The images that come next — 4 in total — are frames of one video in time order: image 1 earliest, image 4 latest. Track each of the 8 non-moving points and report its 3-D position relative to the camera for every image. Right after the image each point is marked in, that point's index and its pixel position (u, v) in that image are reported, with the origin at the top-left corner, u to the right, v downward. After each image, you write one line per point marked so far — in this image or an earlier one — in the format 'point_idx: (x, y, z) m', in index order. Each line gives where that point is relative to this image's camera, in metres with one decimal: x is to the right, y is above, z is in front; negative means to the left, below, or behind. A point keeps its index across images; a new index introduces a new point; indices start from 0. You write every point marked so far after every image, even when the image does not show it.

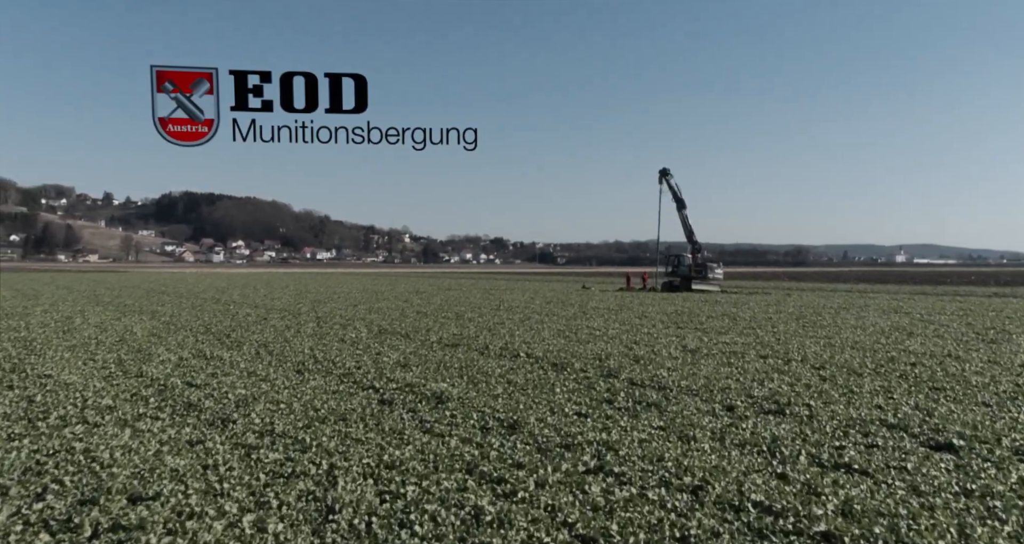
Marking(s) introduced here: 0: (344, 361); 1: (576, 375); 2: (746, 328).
0: (-2.4, -1.3, +10.2) m
1: (+0.8, -1.4, +9.2) m
2: (+5.6, -1.4, +17.2) m
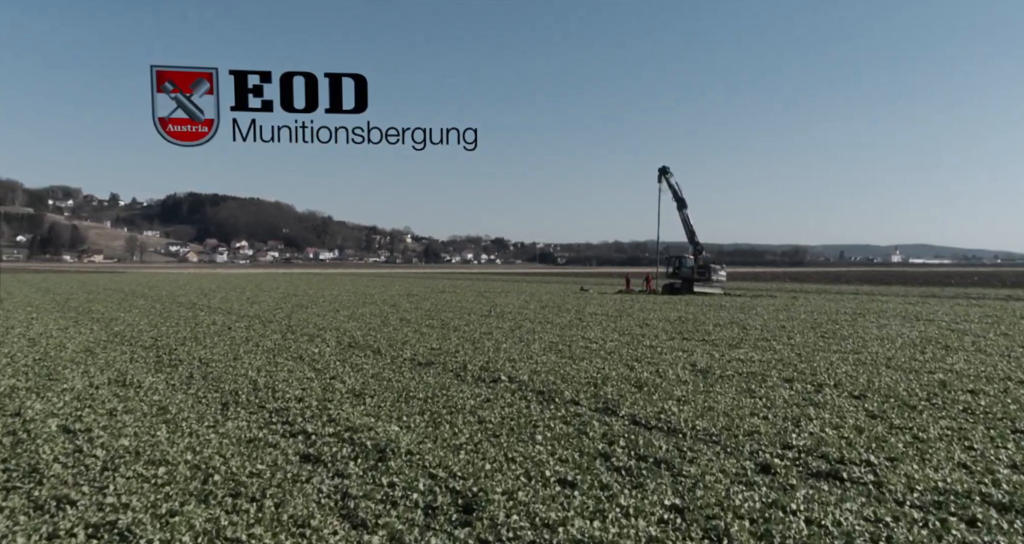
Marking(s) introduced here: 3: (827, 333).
0: (-2.7, -1.4, +8.5) m
1: (+0.5, -1.5, +7.5) m
2: (+5.4, -1.5, +15.5) m
3: (+7.5, -1.5, +16.9) m
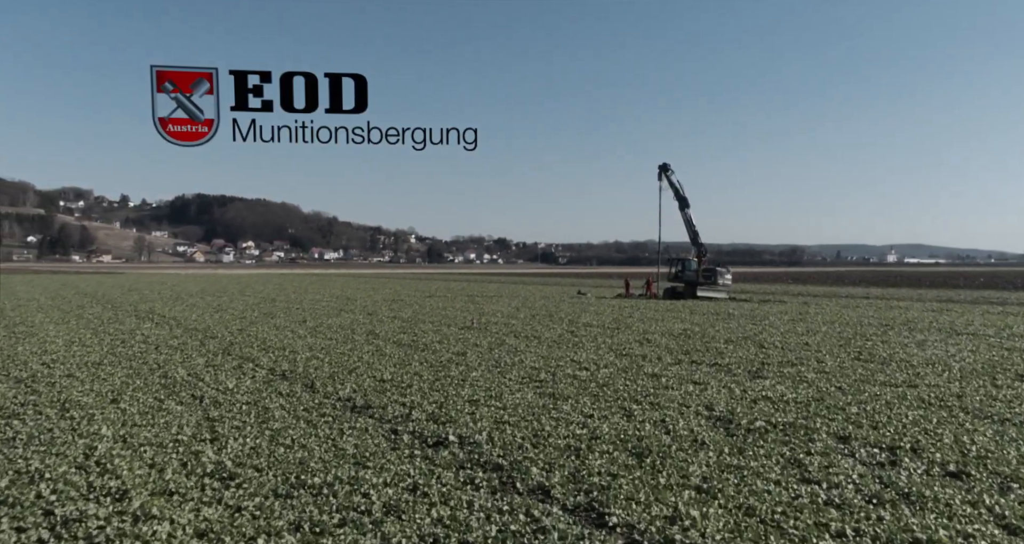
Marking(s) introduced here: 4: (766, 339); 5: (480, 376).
0: (-3.2, -1.6, +5.8) m
1: (+0.1, -1.7, +4.8) m
2: (+4.9, -1.7, +12.8) m
3: (+7.1, -1.7, +14.3) m
4: (+6.7, -1.7, +18.9) m
5: (-0.5, -1.7, +11.6) m
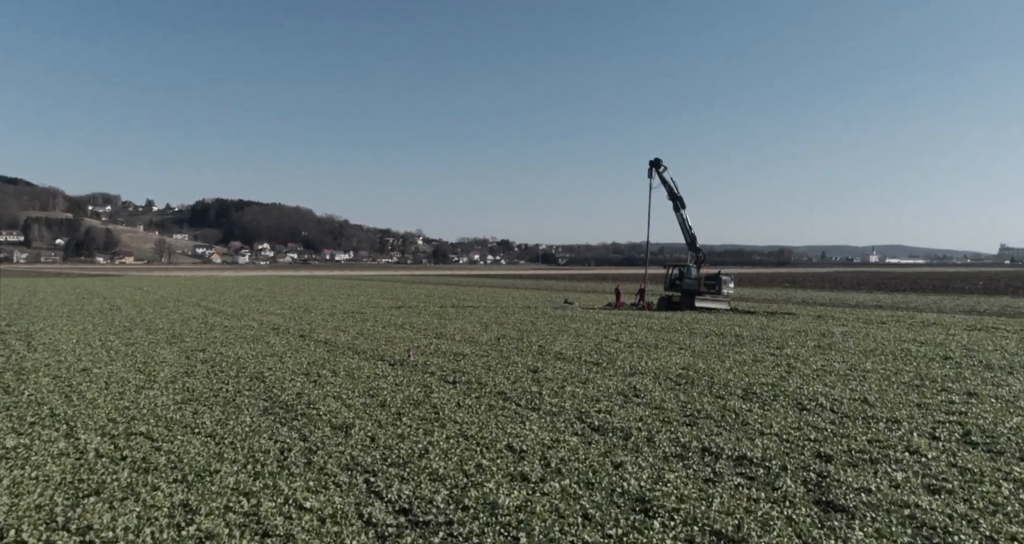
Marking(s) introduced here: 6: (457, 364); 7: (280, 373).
0: (-4.3, -2.0, +0.3) m
1: (-1.1, -2.0, -0.7) m
2: (+3.7, -2.1, +7.4) m
3: (+5.8, -2.1, +8.9) m
4: (+5.5, -2.2, +13.5) m
5: (-1.7, -2.1, +6.2) m
6: (-1.4, -2.2, +17.9) m
7: (-5.1, -2.2, +15.6) m
